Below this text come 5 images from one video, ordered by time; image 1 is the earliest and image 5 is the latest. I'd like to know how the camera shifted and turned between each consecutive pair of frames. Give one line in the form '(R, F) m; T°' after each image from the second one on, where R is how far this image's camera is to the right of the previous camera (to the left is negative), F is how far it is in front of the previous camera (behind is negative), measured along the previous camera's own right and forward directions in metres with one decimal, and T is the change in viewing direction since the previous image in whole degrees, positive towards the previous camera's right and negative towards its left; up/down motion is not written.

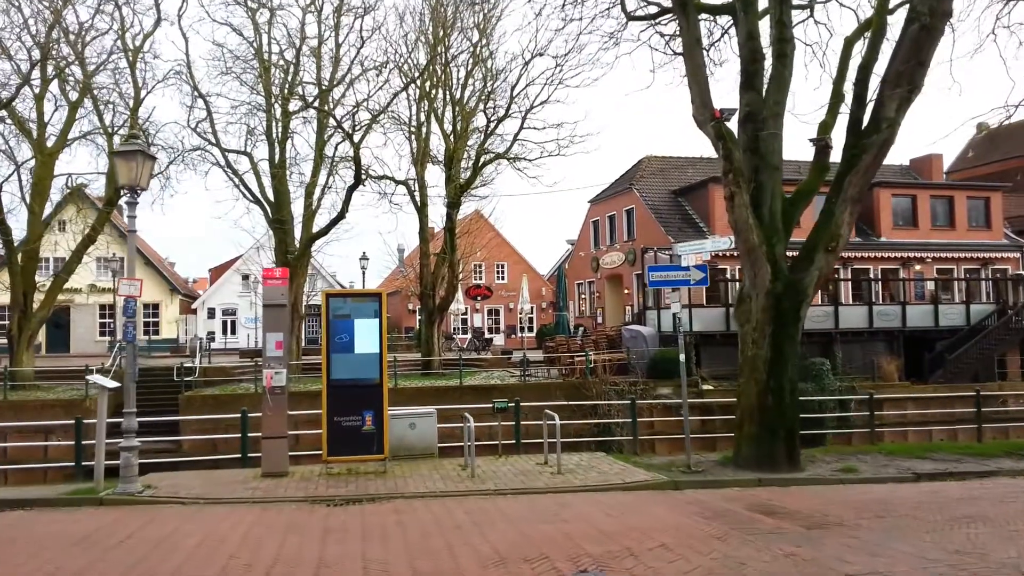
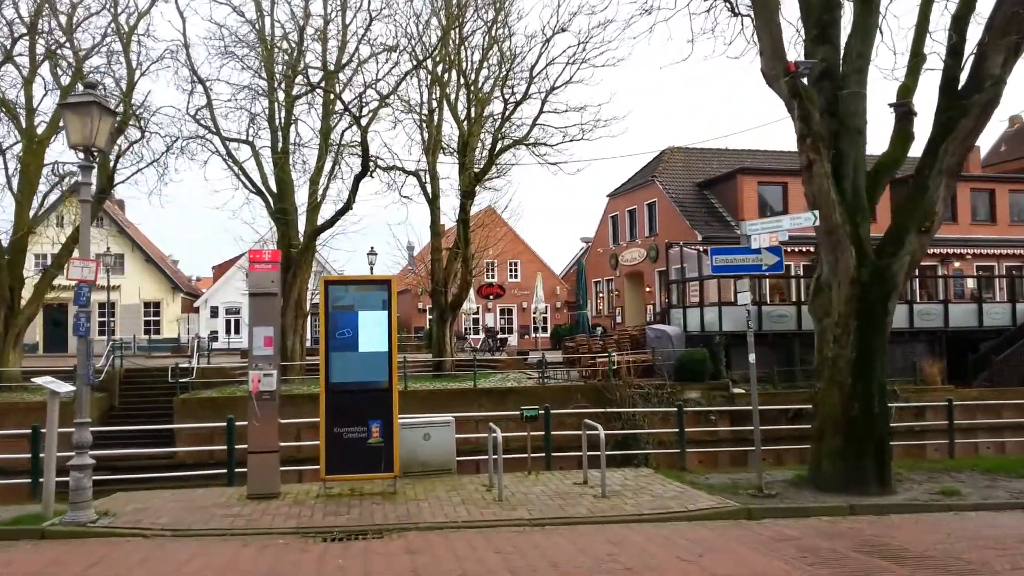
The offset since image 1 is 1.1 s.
(-0.2, +1.5) m; -1°
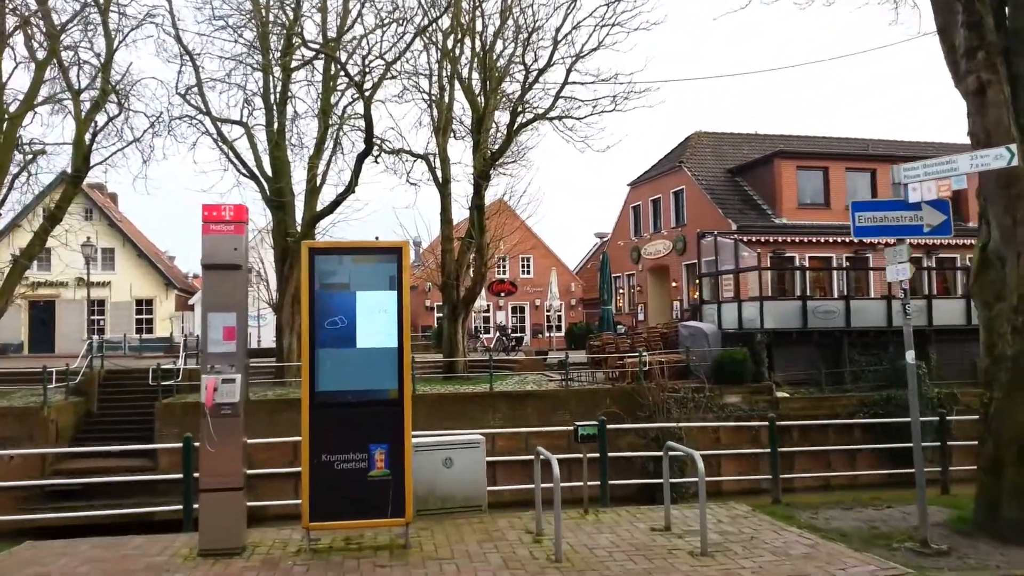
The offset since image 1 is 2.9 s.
(-0.4, +2.2) m; 0°
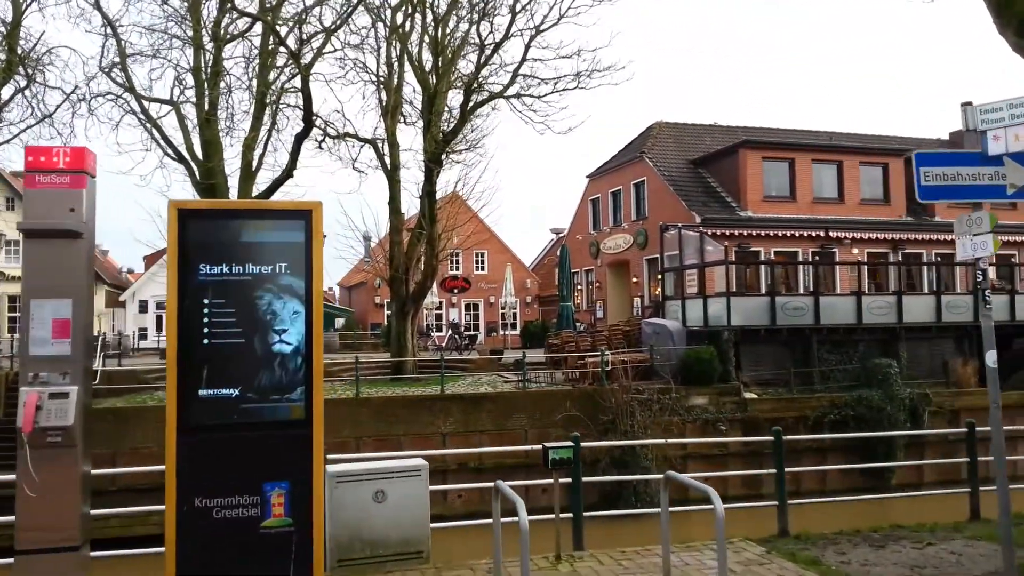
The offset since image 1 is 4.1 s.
(0.0, +1.4) m; +3°
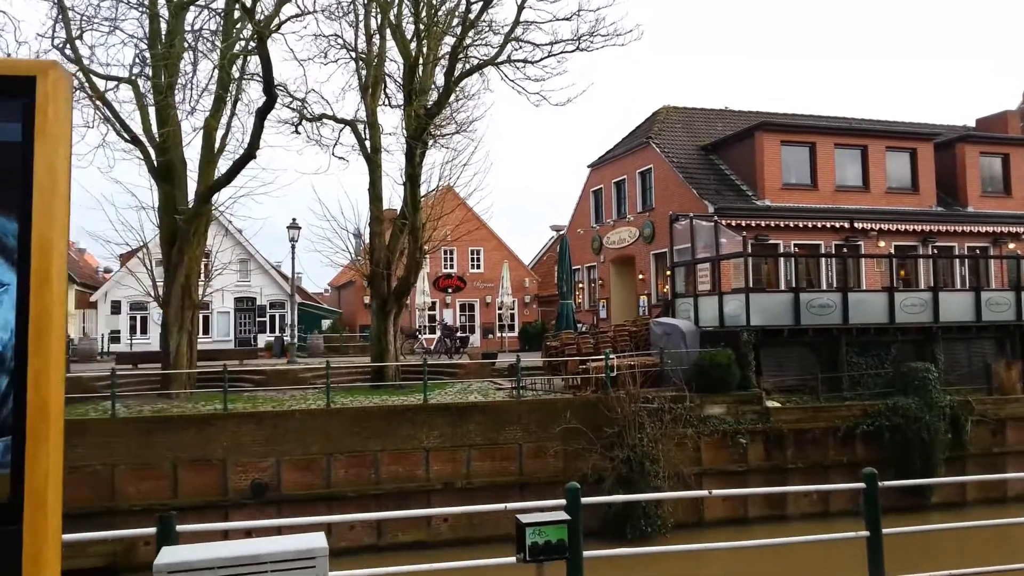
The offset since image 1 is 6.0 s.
(+0.2, +2.1) m; 0°
